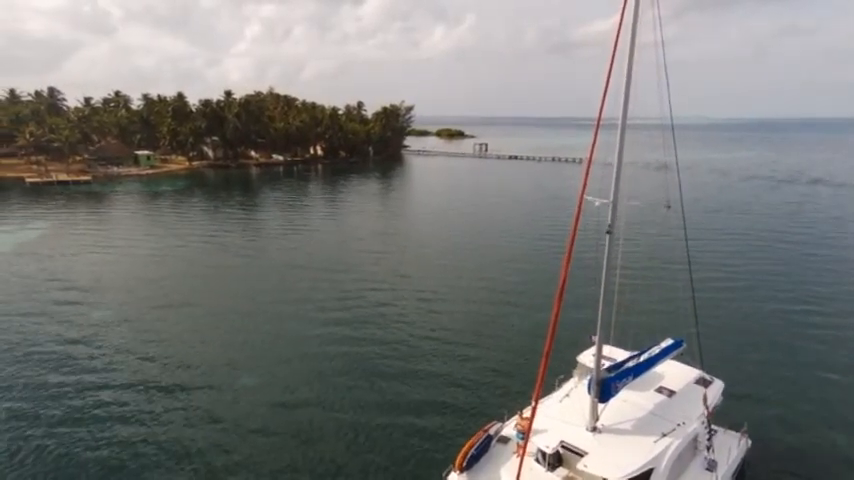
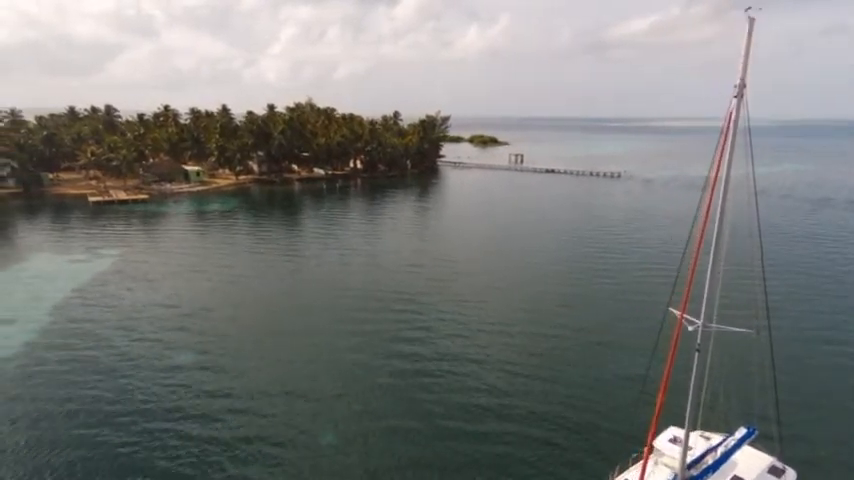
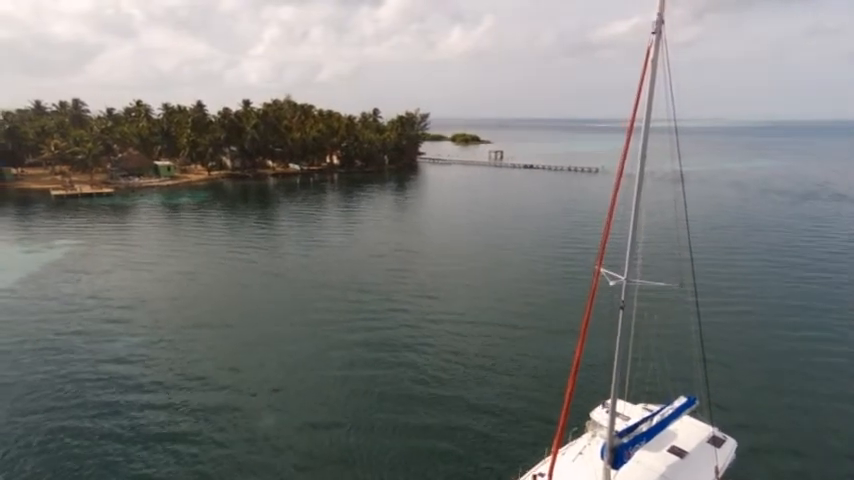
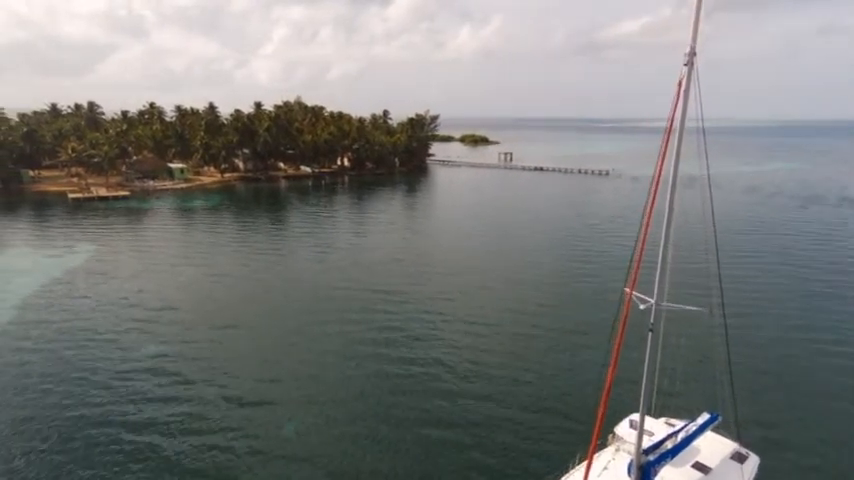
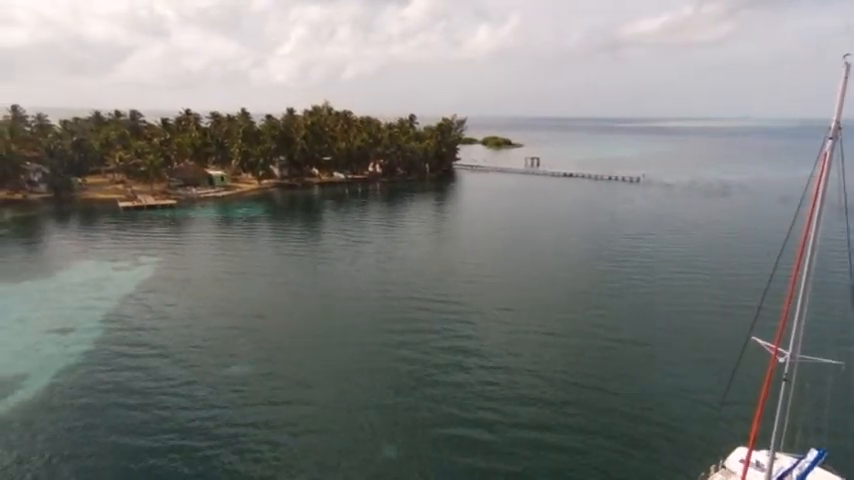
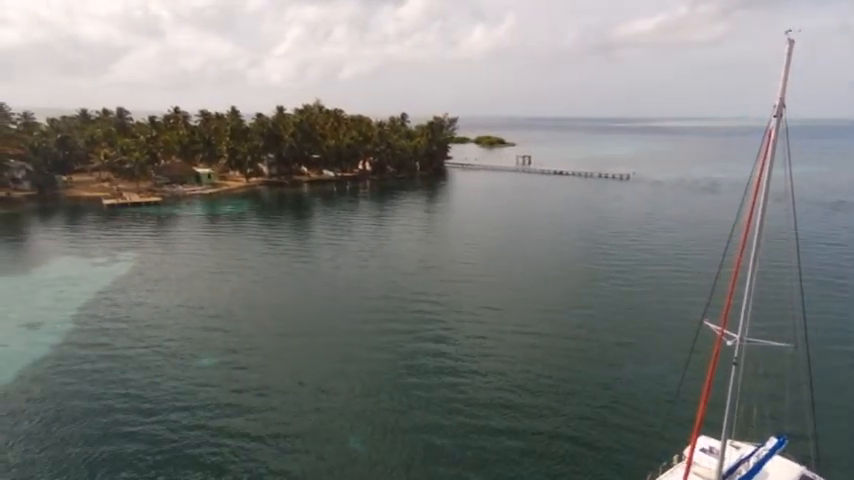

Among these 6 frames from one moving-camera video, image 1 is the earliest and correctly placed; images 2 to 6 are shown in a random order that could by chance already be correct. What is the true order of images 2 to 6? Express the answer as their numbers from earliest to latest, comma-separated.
3, 4, 2, 6, 5
